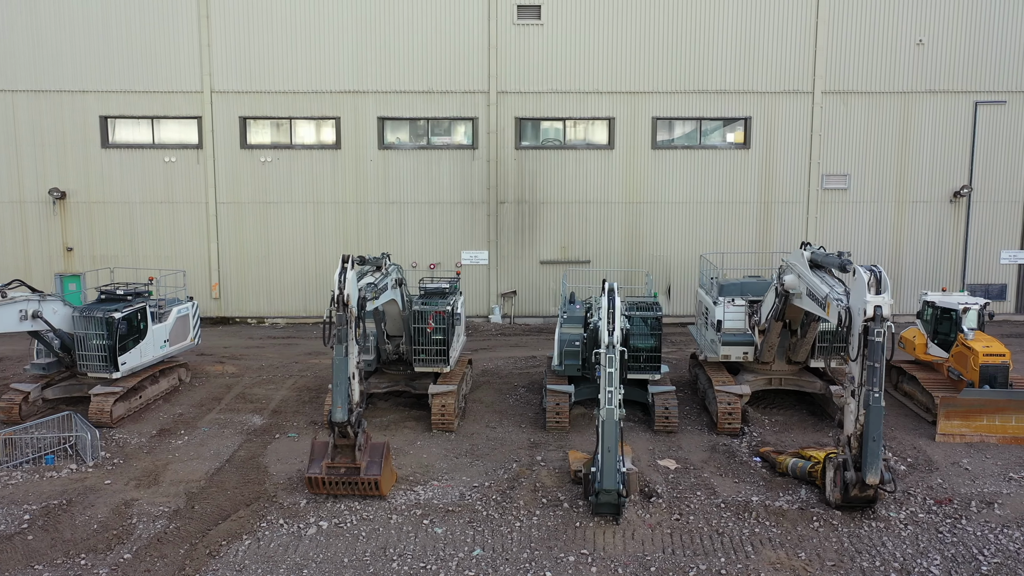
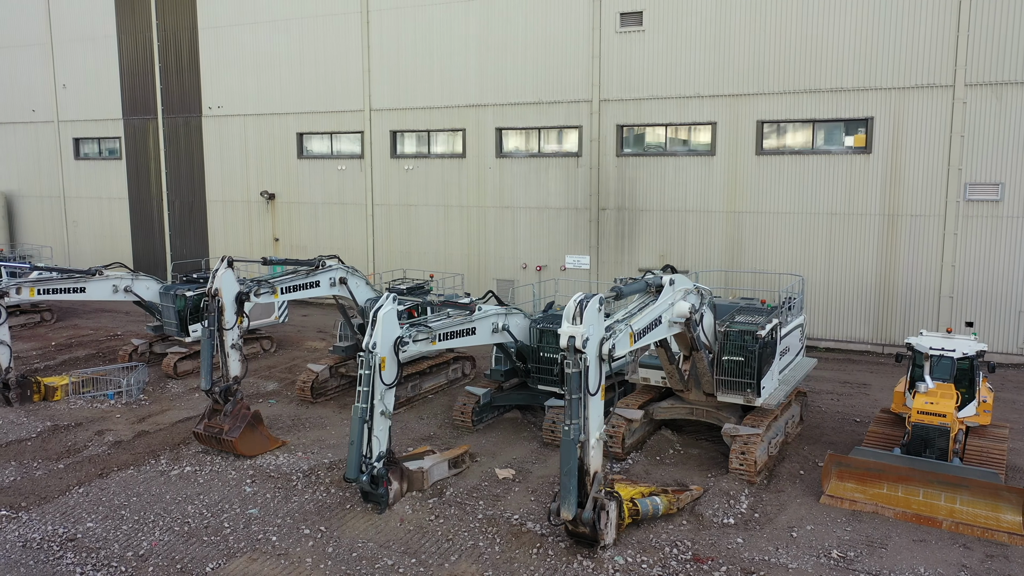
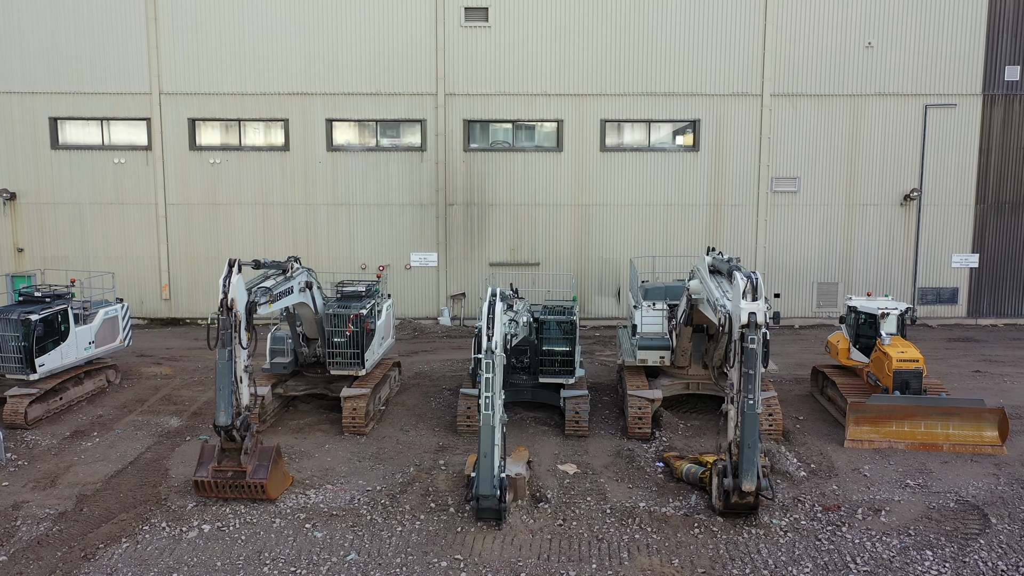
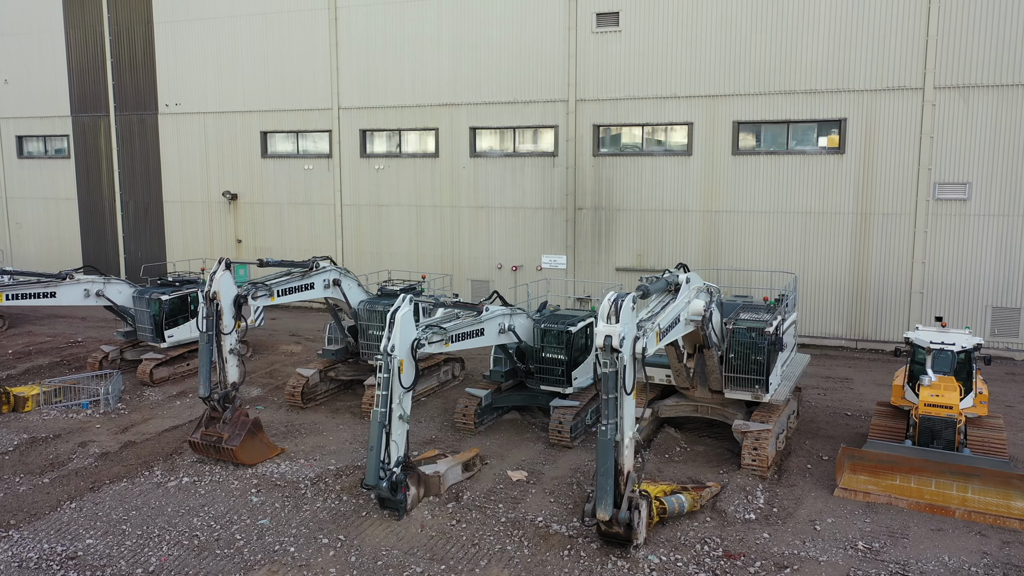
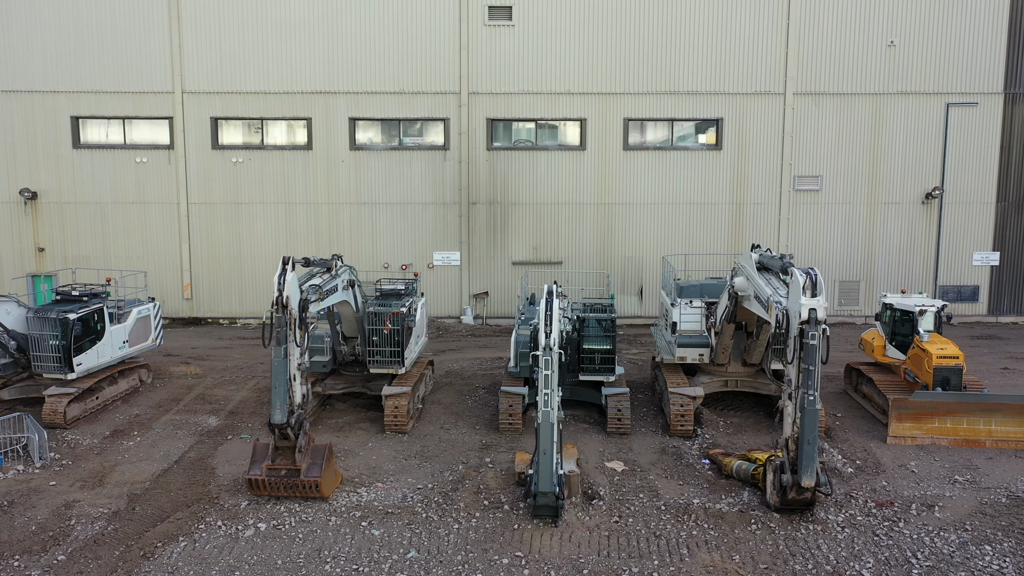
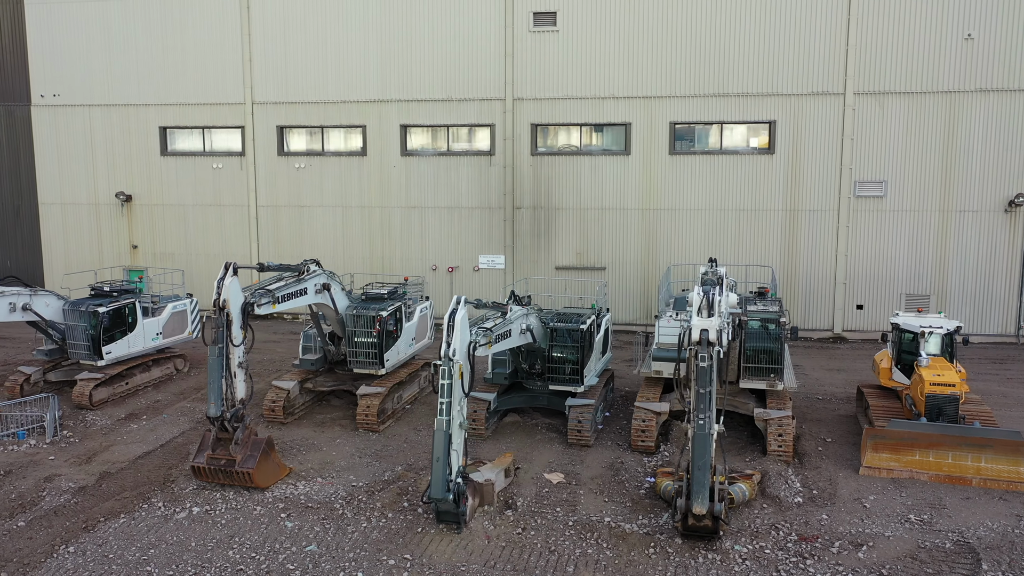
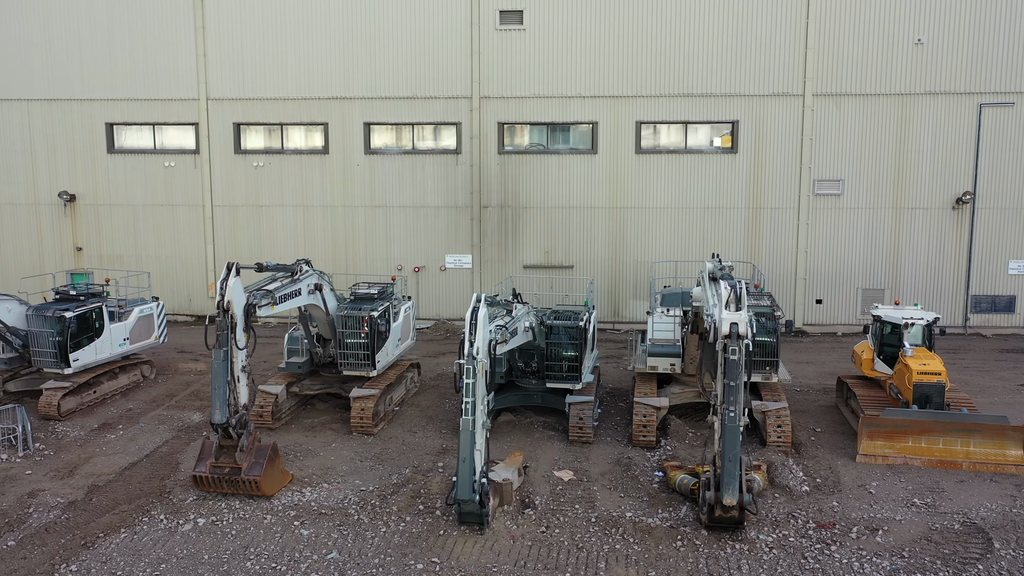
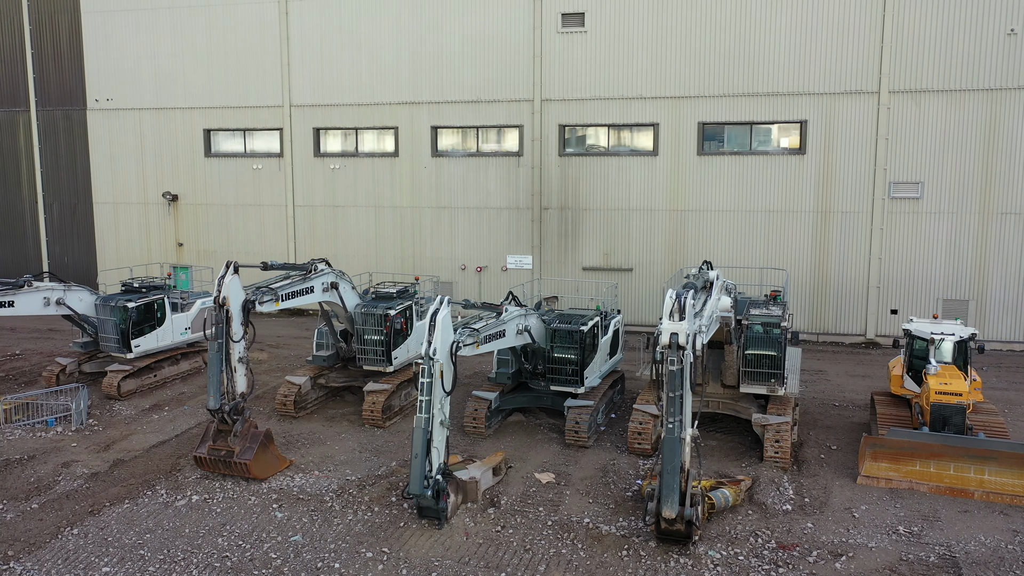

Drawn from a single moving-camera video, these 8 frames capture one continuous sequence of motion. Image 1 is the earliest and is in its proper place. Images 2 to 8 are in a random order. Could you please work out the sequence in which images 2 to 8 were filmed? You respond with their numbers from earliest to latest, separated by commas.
5, 3, 7, 6, 8, 4, 2
